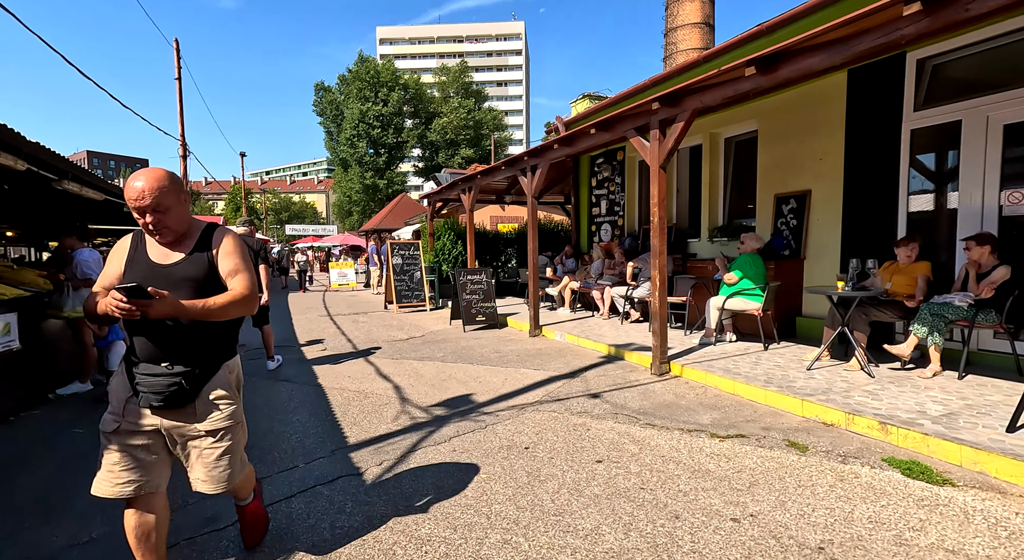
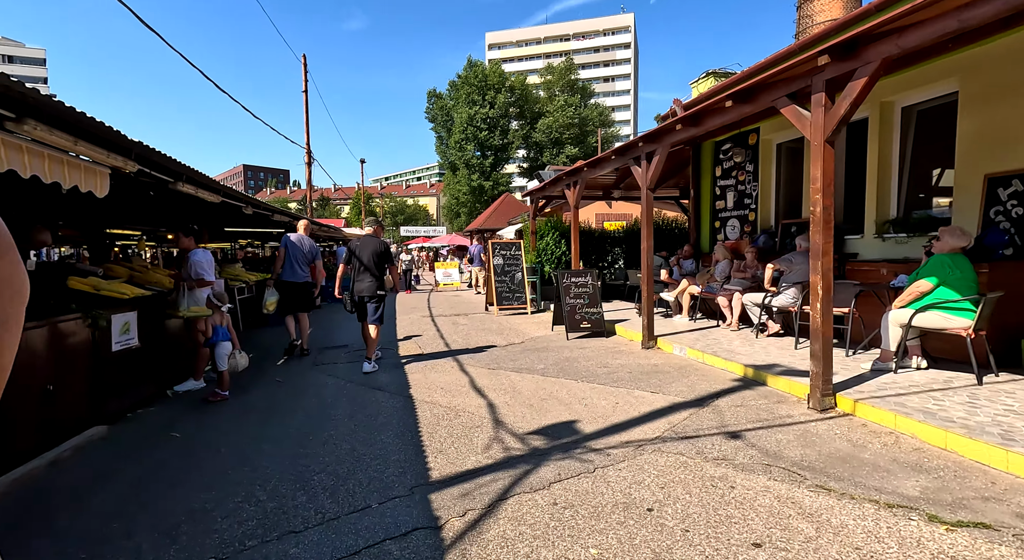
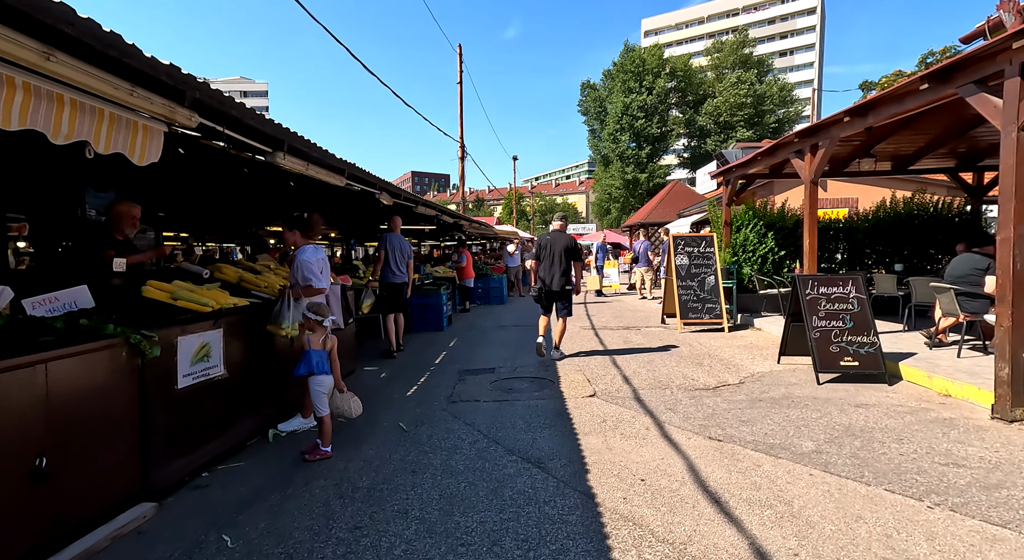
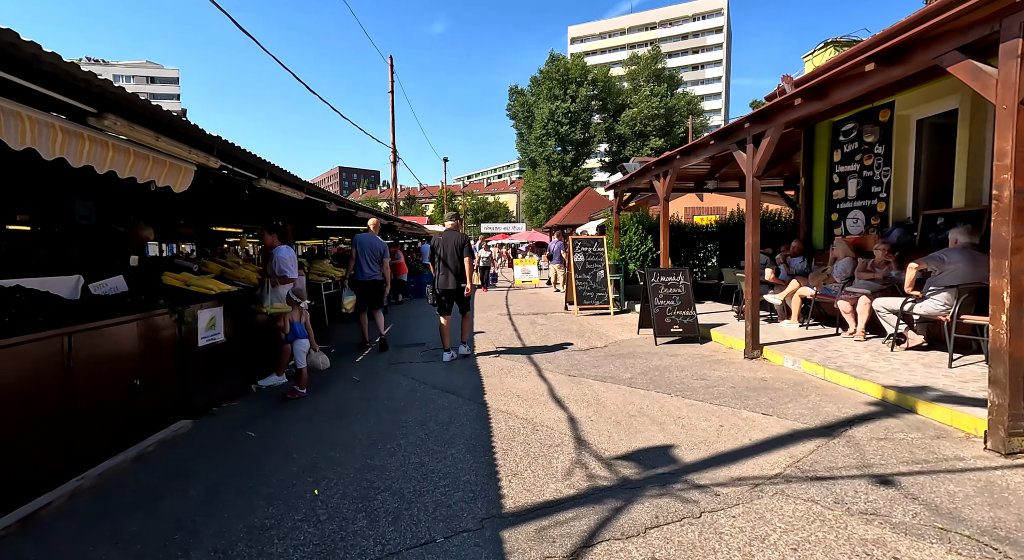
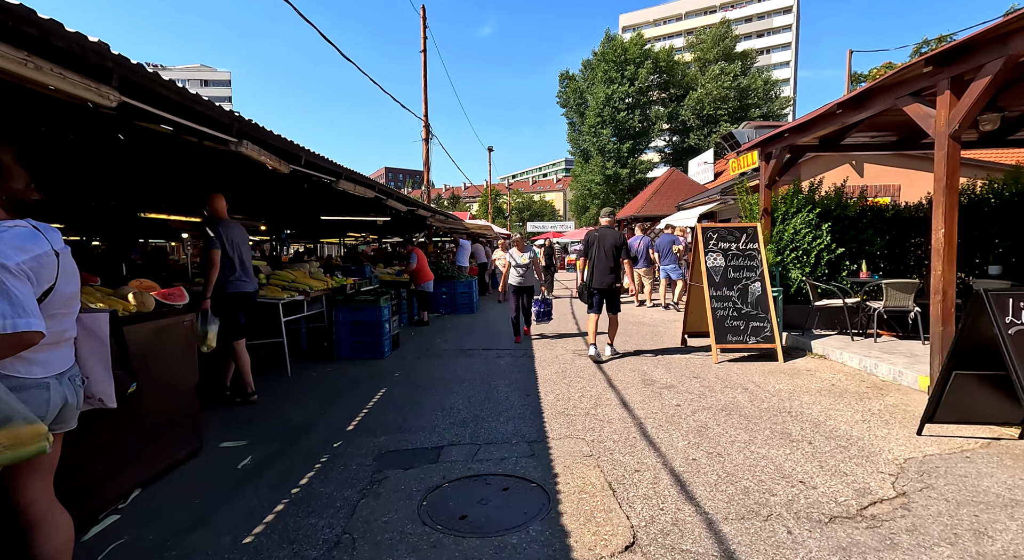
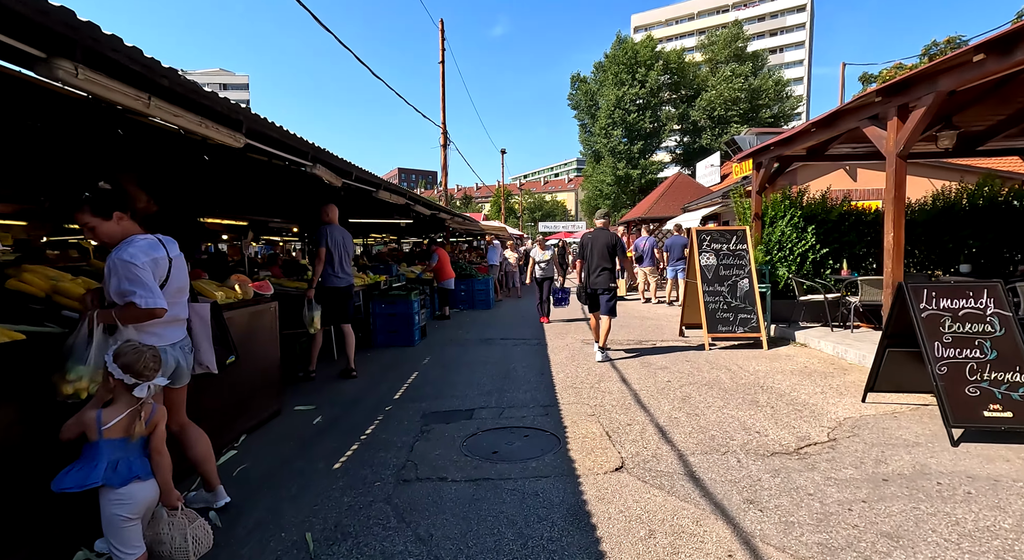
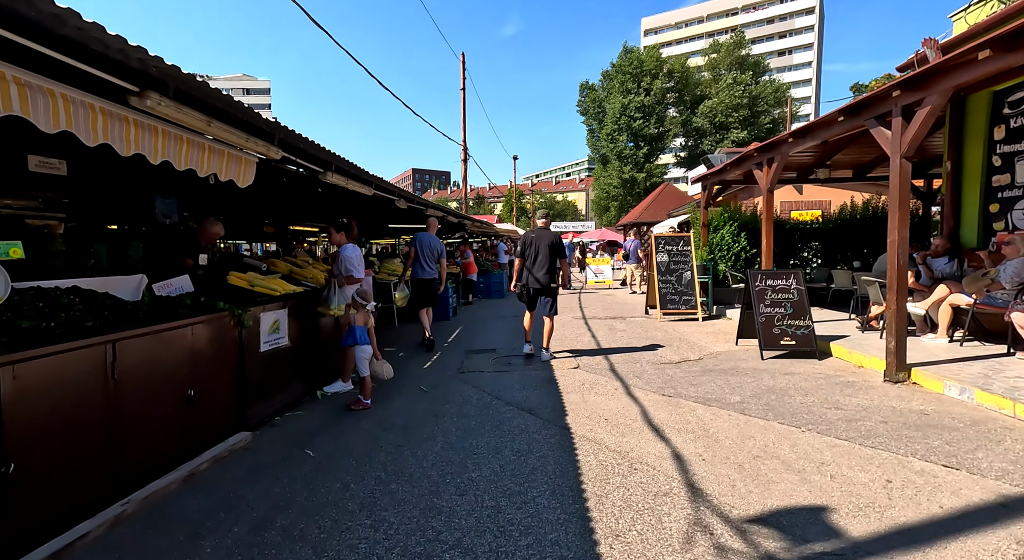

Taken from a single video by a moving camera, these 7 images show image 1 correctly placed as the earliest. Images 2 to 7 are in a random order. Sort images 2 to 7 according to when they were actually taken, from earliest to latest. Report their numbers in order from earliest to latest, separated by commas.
2, 4, 7, 3, 6, 5
